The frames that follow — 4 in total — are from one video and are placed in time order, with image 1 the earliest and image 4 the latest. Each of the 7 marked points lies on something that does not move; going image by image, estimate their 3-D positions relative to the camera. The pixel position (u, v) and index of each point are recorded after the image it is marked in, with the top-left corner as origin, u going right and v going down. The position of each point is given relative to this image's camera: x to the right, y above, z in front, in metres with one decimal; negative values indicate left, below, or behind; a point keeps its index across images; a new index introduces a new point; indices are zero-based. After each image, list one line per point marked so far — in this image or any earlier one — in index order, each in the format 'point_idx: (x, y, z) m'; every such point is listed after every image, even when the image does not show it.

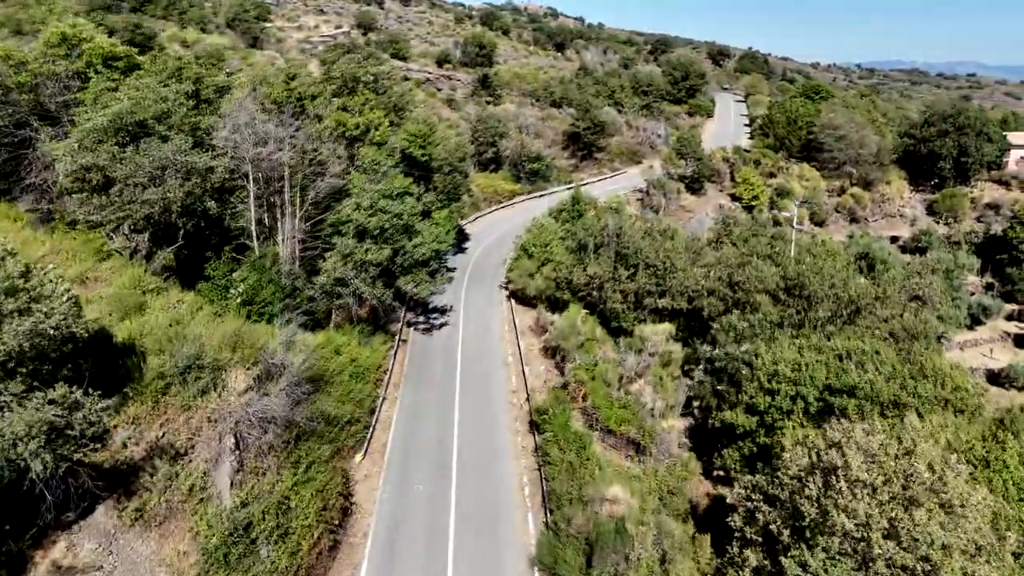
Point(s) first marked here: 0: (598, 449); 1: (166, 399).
0: (+2.0, -3.8, +17.2) m
1: (-6.4, -2.0, +13.6) m
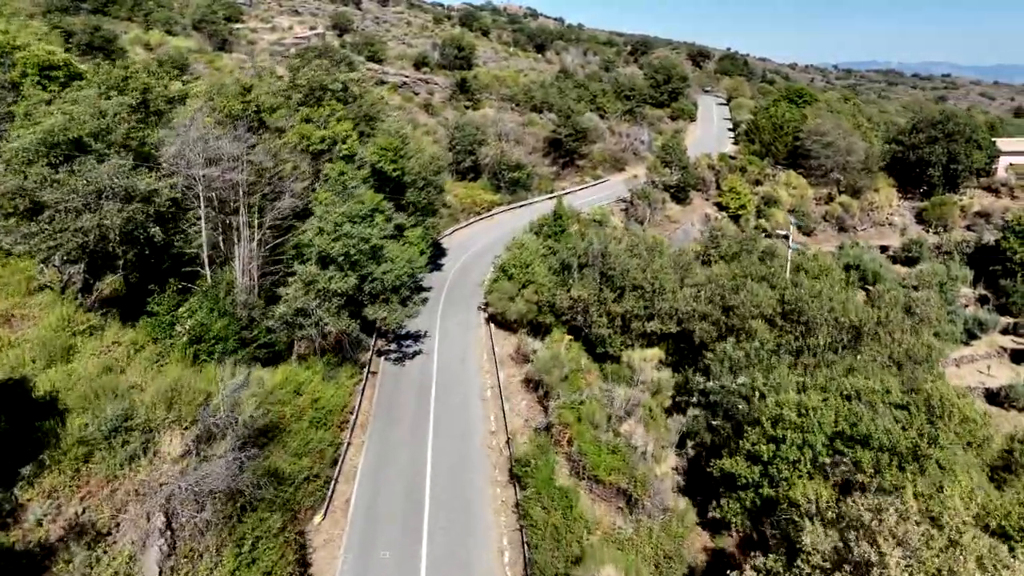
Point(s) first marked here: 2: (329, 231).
0: (+1.5, -4.5, +15.6) m
1: (-6.7, -2.8, +11.8) m
2: (-4.7, +1.5, +19.0) m
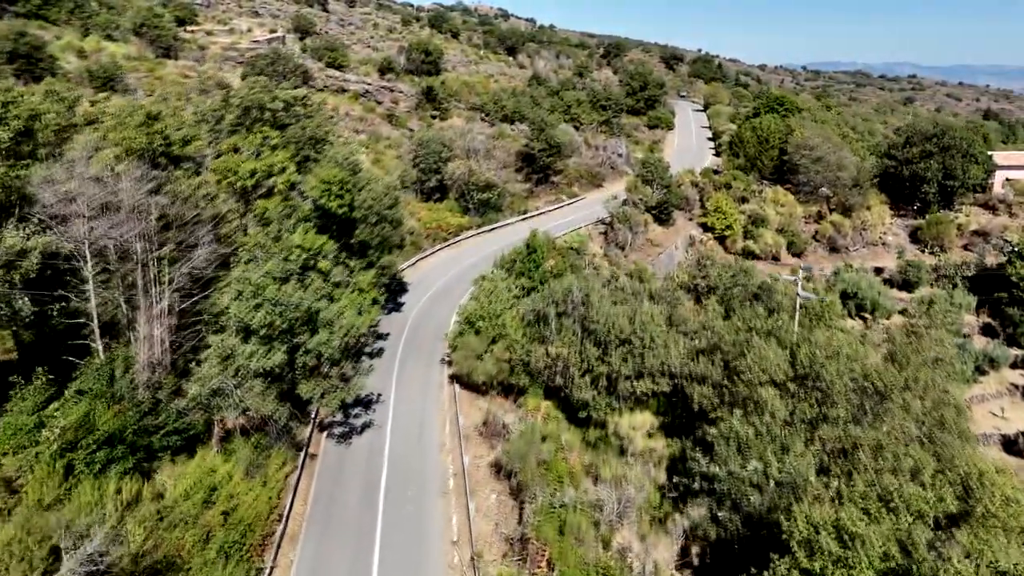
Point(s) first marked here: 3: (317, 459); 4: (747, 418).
0: (+1.0, -6.0, +12.4) m
1: (-7.2, -4.4, +8.2) m
2: (-5.5, -0.1, +15.5) m
3: (-4.6, -4.1, +17.6) m
4: (+5.5, -3.0, +17.4) m
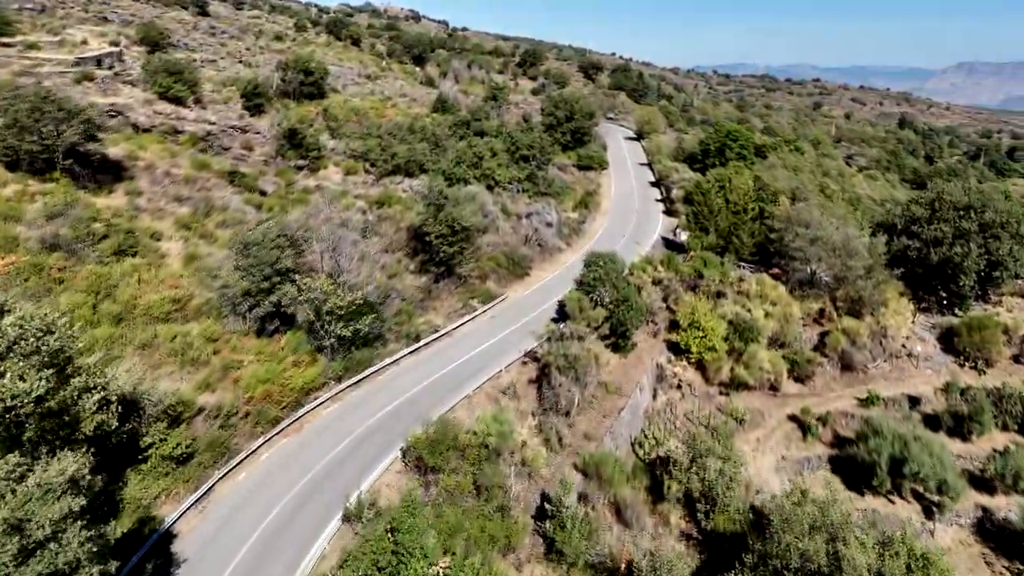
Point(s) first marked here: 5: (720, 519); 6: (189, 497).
0: (0.0, -11.8, -0.4) m
1: (-7.7, -10.4, -5.4) m
2: (-6.9, -6.1, +2.0) m
3: (-6.2, -10.0, +4.2) m
4: (+3.9, -8.6, +5.0) m
5: (+5.3, -5.9, +18.9) m
6: (-7.7, -4.9, +17.9) m
